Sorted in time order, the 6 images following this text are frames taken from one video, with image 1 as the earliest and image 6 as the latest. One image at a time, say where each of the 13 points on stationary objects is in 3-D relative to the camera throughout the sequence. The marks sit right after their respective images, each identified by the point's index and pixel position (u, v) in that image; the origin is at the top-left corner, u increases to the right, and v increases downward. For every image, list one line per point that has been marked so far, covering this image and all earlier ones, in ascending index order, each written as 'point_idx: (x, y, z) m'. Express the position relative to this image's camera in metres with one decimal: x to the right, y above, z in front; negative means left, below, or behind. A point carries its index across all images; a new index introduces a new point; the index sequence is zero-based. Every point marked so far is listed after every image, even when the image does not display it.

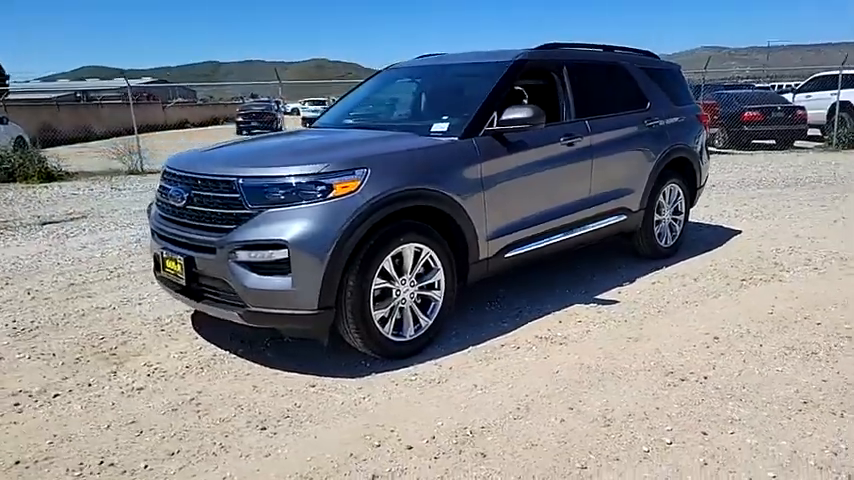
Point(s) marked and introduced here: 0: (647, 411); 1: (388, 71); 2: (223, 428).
0: (+1.1, -0.9, +3.1) m
1: (-0.4, +1.7, +6.1) m
2: (-1.0, -1.0, +3.1) m
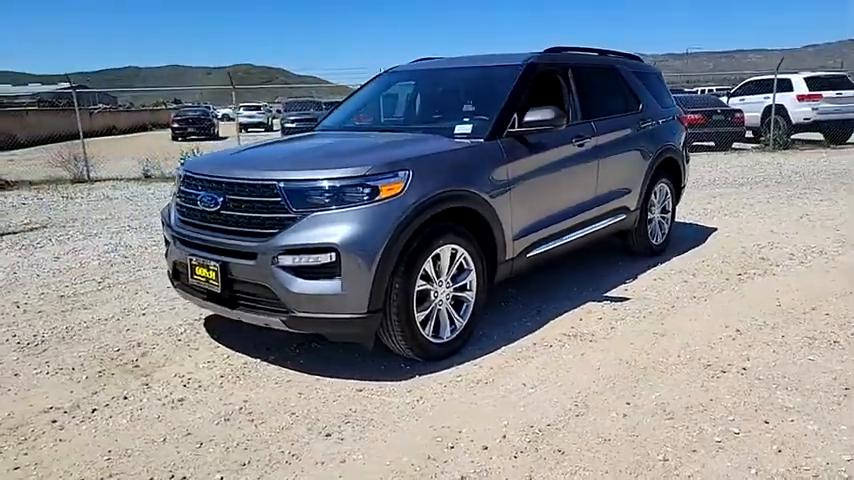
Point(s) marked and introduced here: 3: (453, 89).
0: (+1.5, -0.9, +3.2) m
1: (-0.4, +1.7, +6.1) m
2: (-0.7, -1.0, +3.0) m
3: (+0.3, +1.3, +5.2) m
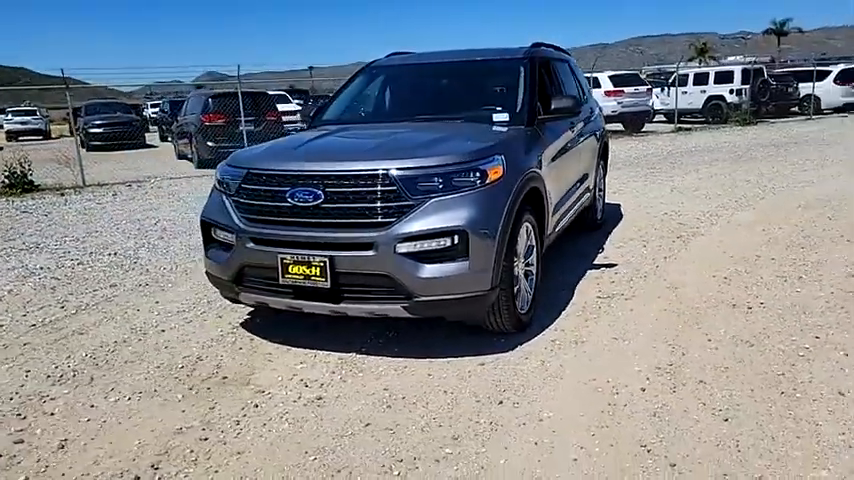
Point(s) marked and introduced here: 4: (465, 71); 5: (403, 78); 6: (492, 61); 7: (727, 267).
0: (+2.2, -0.6, +4.0) m
1: (-0.6, +1.8, +6.2) m
2: (+0.2, -0.9, +3.2) m
3: (+0.3, +1.5, +5.5) m
4: (+0.3, +1.5, +5.6) m
5: (-0.2, +1.5, +5.8) m
6: (+0.6, +1.7, +5.7) m
7: (+2.8, -0.2, +5.6) m
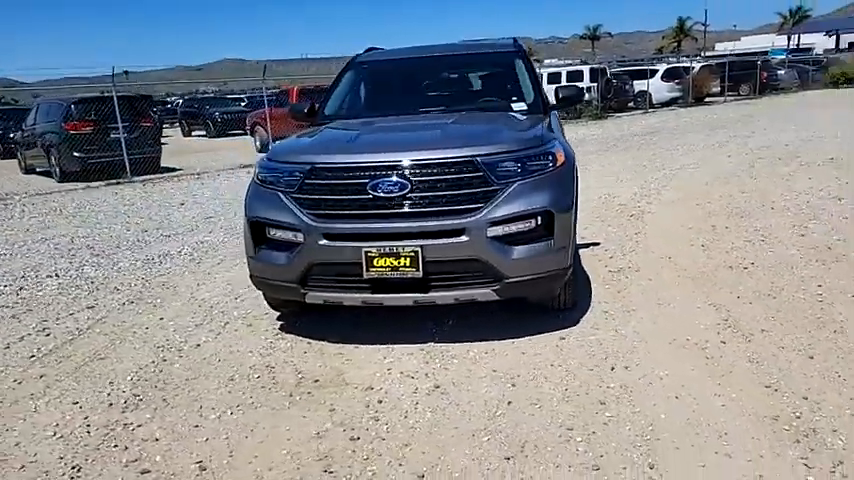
0: (+2.6, -0.3, +4.6) m
1: (-0.7, +1.8, +6.1) m
2: (+0.9, -0.8, +3.4) m
3: (+0.3, +1.5, +5.7) m
4: (+0.3, +1.6, +5.7) m
5: (-0.3, +1.6, +5.8) m
6: (+0.5, +1.8, +5.9) m
7: (+2.8, 0.0, +6.3) m
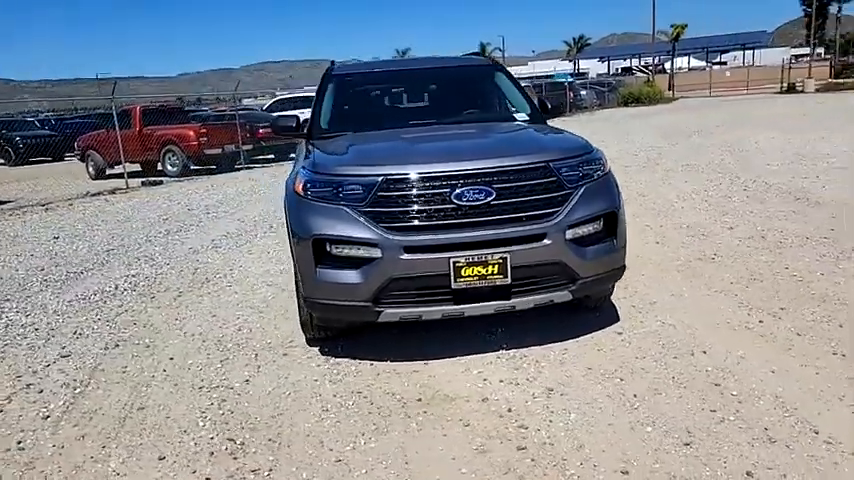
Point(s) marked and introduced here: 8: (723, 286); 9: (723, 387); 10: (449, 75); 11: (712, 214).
0: (+2.8, -0.3, +5.3) m
1: (-1.0, +1.6, +5.9) m
2: (+1.5, -0.7, +3.6) m
3: (+0.2, +1.4, +5.7) m
4: (+0.2, +1.5, +5.8) m
5: (-0.4, +1.4, +5.7) m
6: (+0.3, +1.7, +6.0) m
7: (+2.5, +0.1, +7.0) m
8: (+2.5, -0.4, +5.0) m
9: (+1.6, -0.8, +3.3) m
10: (+0.2, +1.6, +5.9) m
11: (+3.8, +0.4, +8.1) m
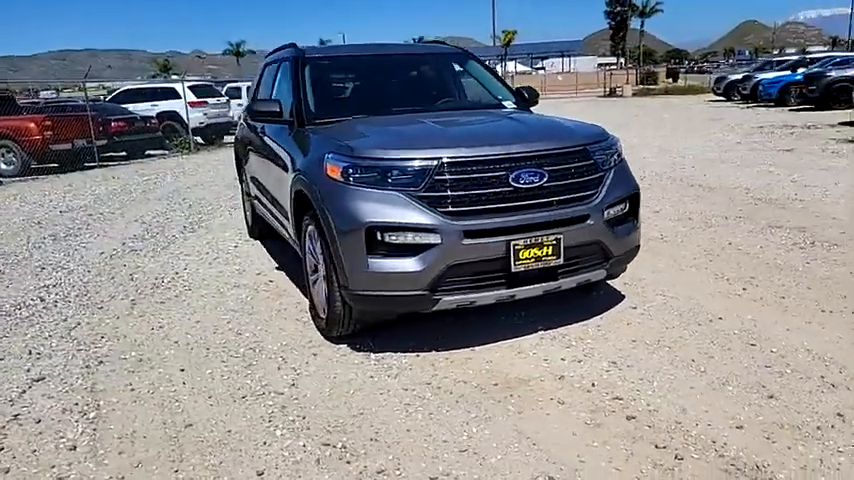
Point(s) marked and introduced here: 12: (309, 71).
0: (+2.7, -0.1, +5.9) m
1: (-1.2, +1.7, +5.6) m
2: (+1.8, -0.6, +4.0) m
3: (-0.1, +1.5, +5.7) m
4: (0.0, +1.6, +5.8) m
5: (-0.6, +1.5, +5.6) m
6: (+0.1, +1.8, +6.0) m
7: (+2.0, +0.2, +7.5) m
8: (+2.4, -0.2, +5.6) m
9: (+2.0, -0.6, +3.6) m
10: (-0.1, +1.7, +5.8) m
11: (+3.0, +0.6, +8.9) m
12: (-1.1, +1.5, +5.5) m
